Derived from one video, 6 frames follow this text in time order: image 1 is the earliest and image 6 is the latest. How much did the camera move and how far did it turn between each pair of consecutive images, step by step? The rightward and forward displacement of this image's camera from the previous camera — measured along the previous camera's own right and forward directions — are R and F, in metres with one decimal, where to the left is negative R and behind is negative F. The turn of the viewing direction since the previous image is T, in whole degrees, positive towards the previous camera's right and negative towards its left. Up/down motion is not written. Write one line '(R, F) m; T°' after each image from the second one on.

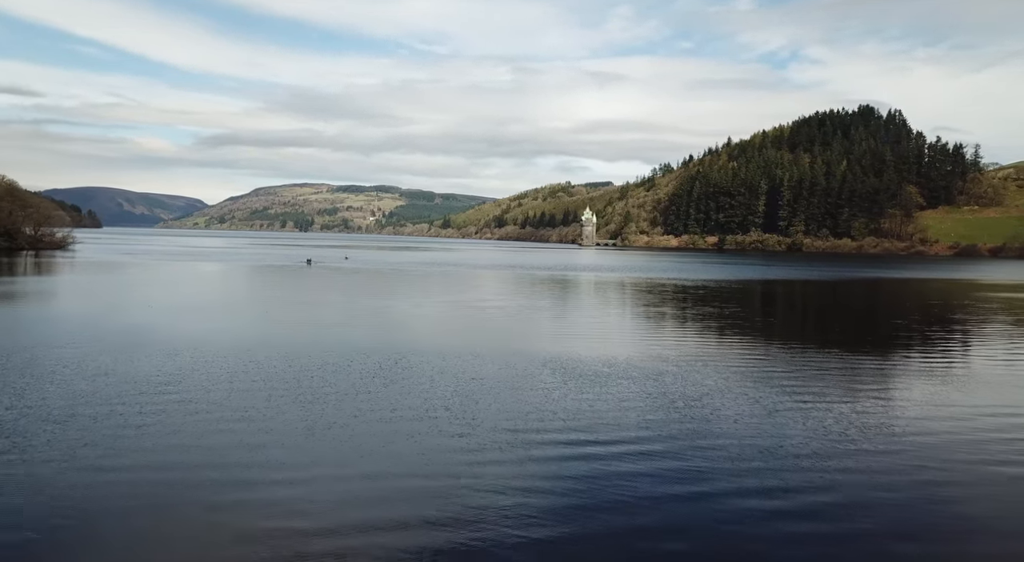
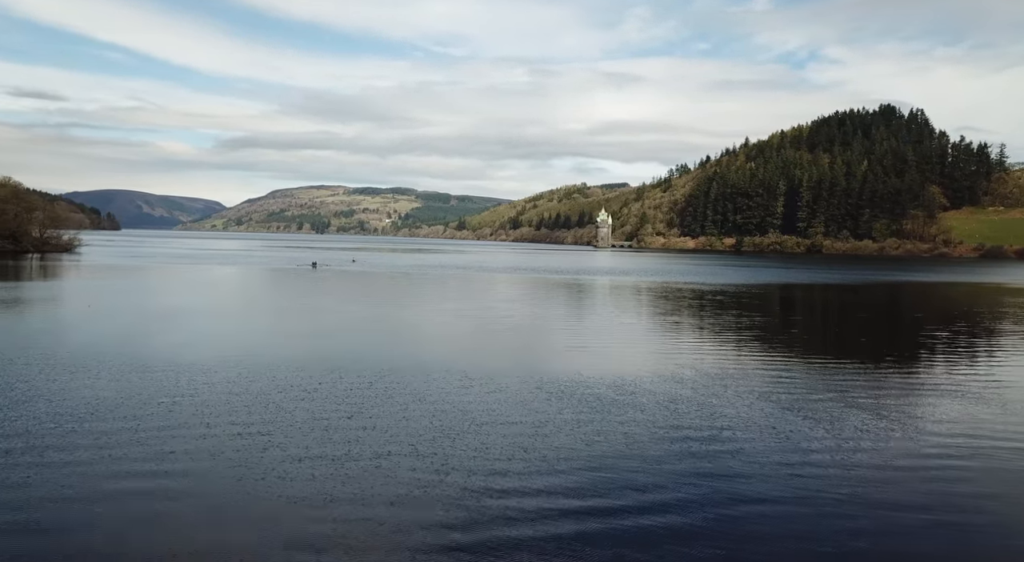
(+0.2, +1.0) m; -1°
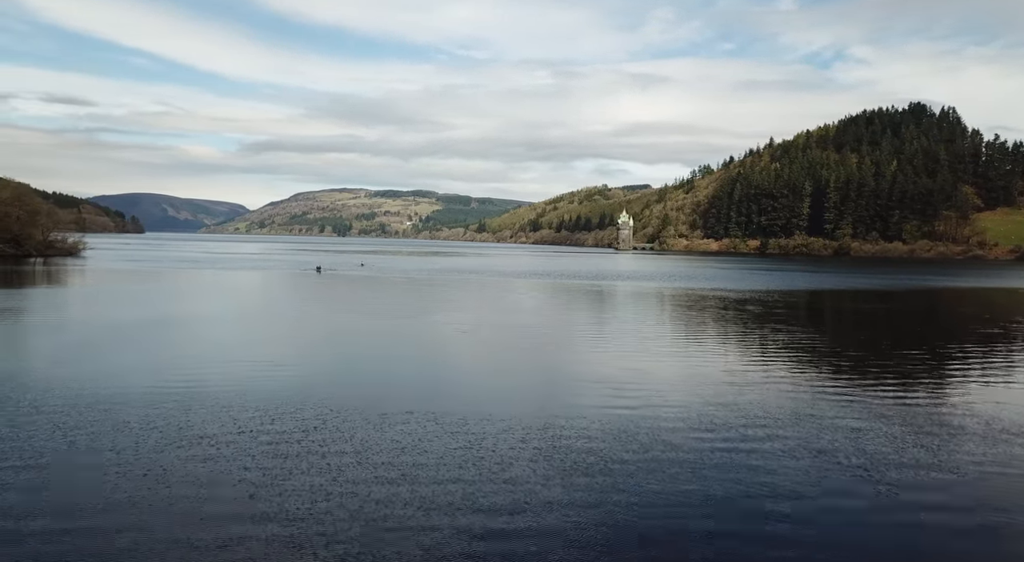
(+0.3, +1.6) m; -2°
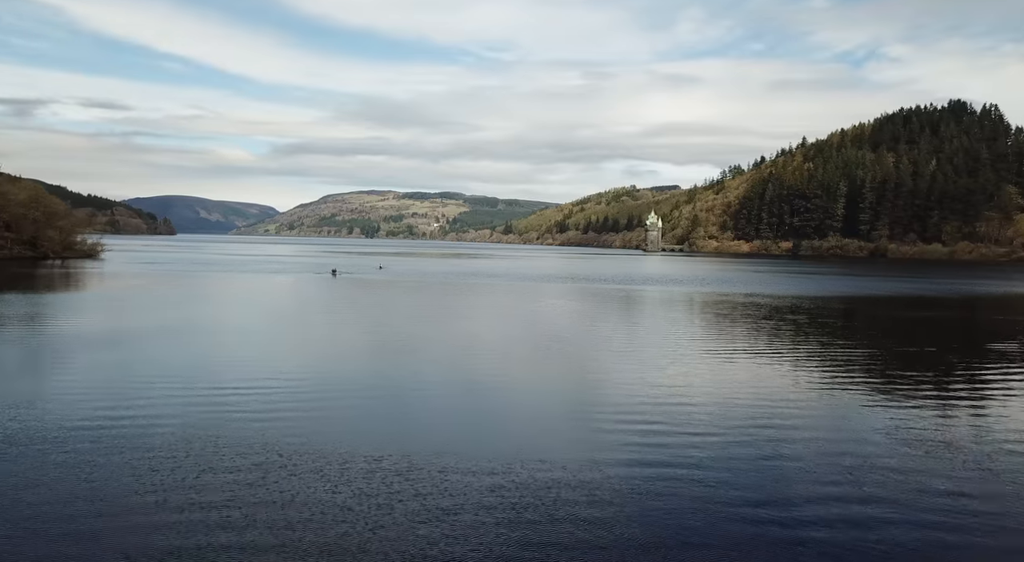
(+0.2, +1.3) m; -2°
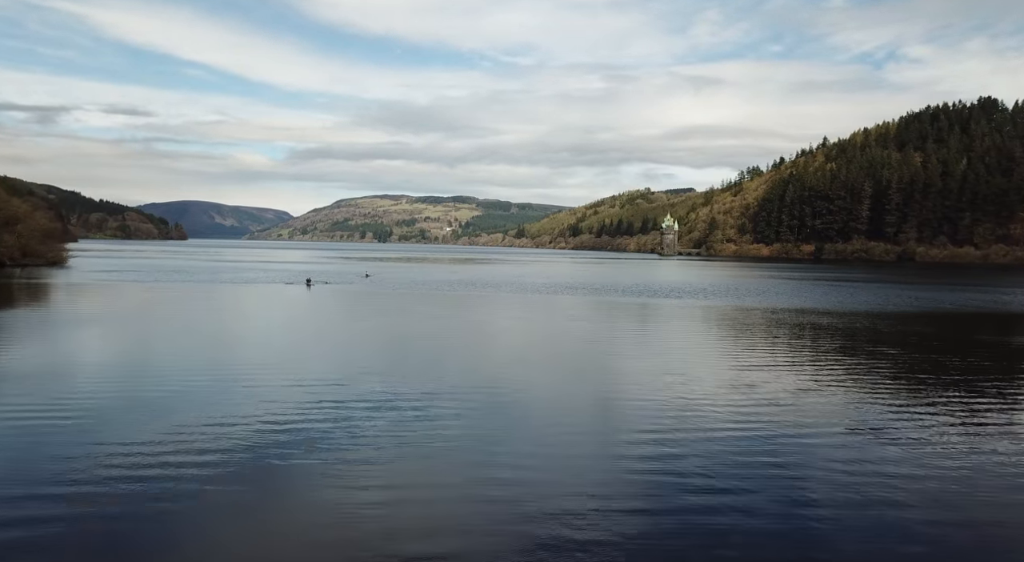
(+0.5, +3.5) m; -1°
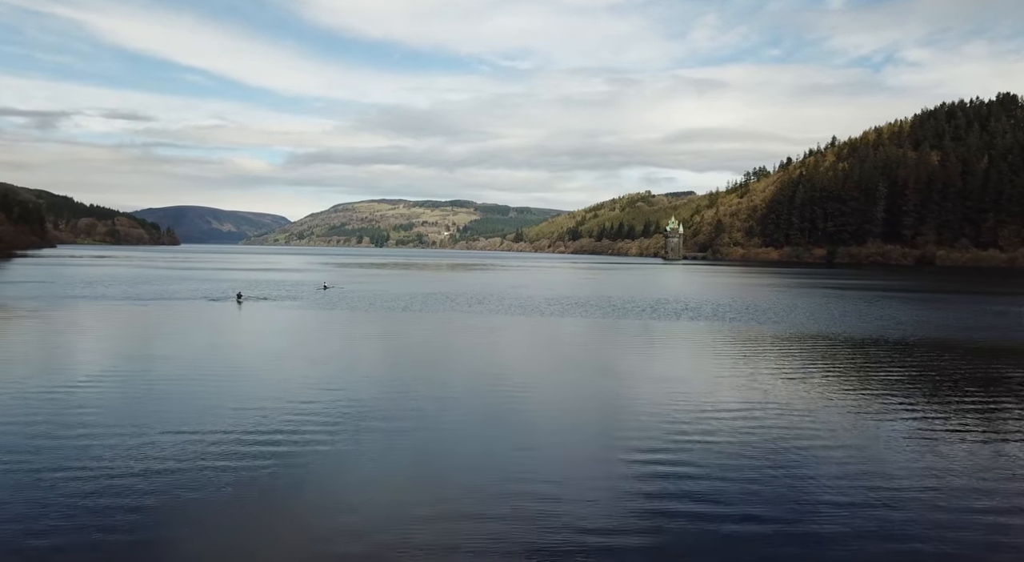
(+0.5, +5.1) m; 0°
